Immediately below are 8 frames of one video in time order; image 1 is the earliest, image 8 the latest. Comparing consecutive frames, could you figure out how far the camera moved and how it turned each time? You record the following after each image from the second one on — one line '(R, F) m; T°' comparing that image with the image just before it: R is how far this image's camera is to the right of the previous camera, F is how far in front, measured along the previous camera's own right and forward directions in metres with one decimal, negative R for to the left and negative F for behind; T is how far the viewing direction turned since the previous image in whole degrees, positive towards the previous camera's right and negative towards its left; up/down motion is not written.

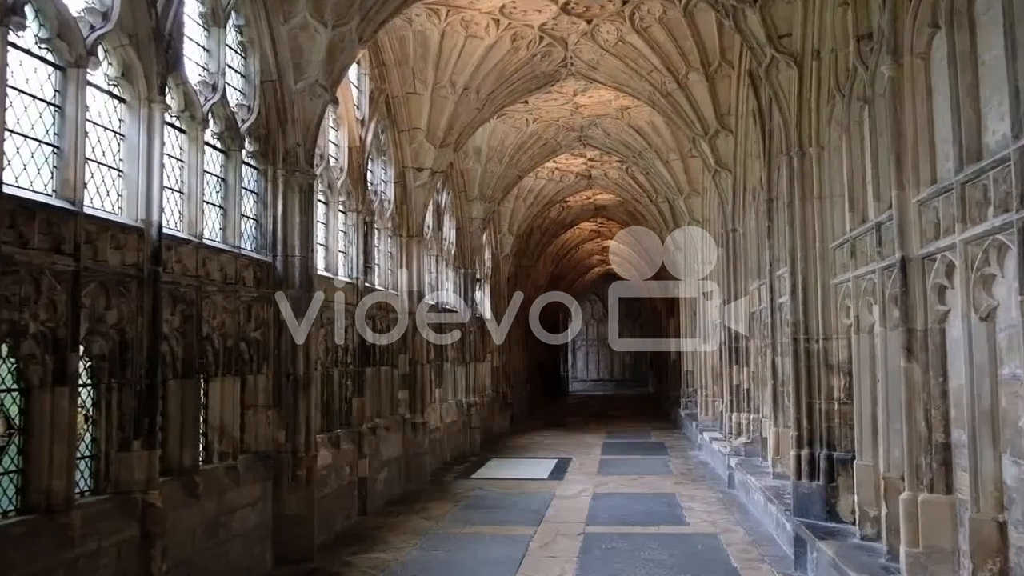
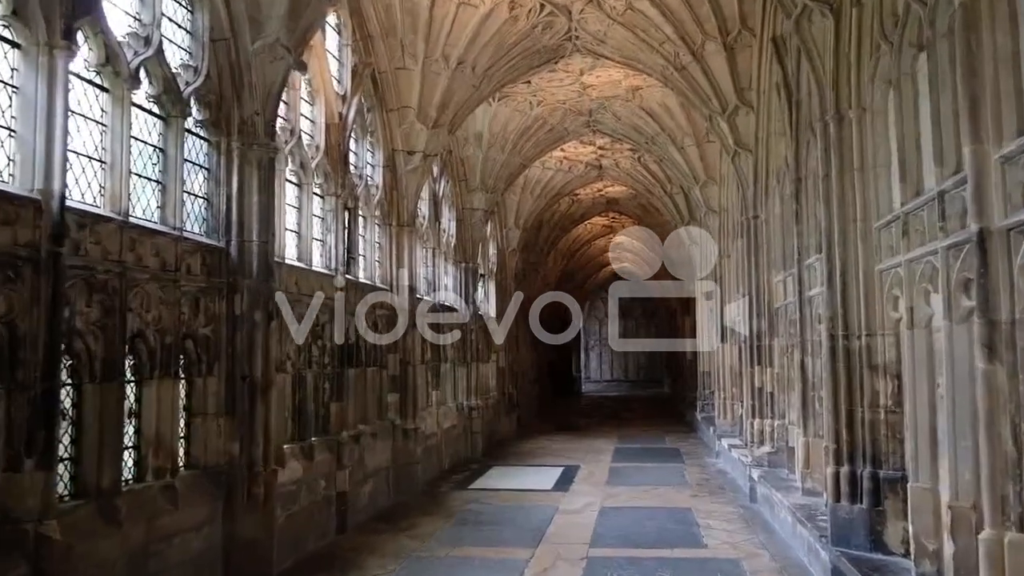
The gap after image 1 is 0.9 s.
(+0.2, +1.0) m; -1°
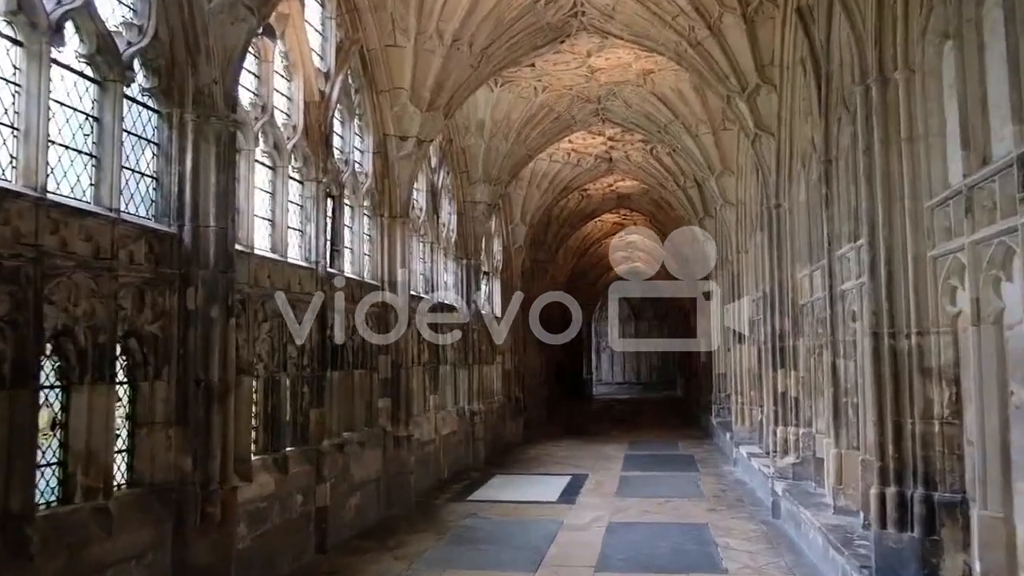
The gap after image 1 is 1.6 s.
(+0.1, +0.8) m; -1°
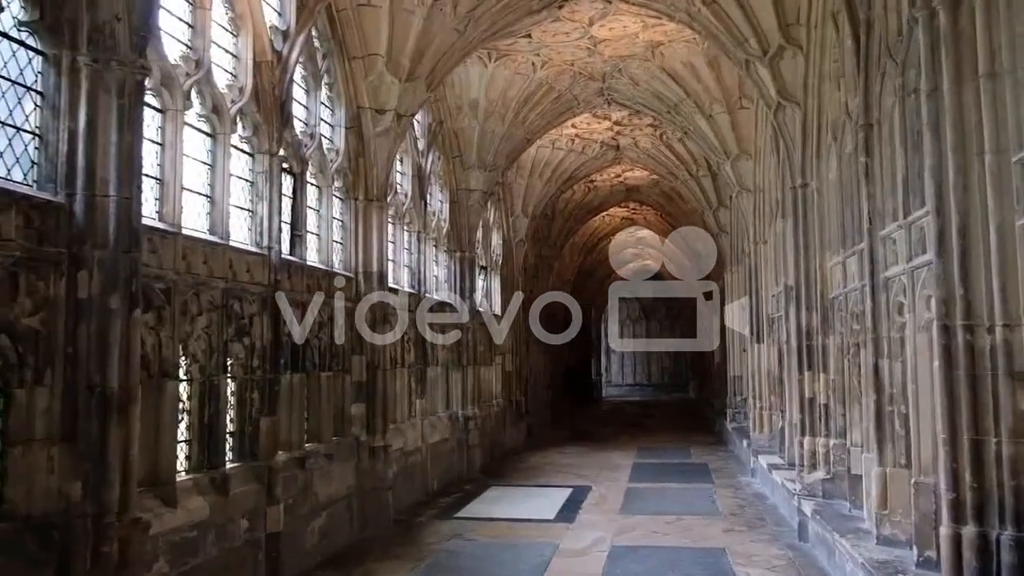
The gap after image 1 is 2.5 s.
(+0.2, +1.1) m; -1°
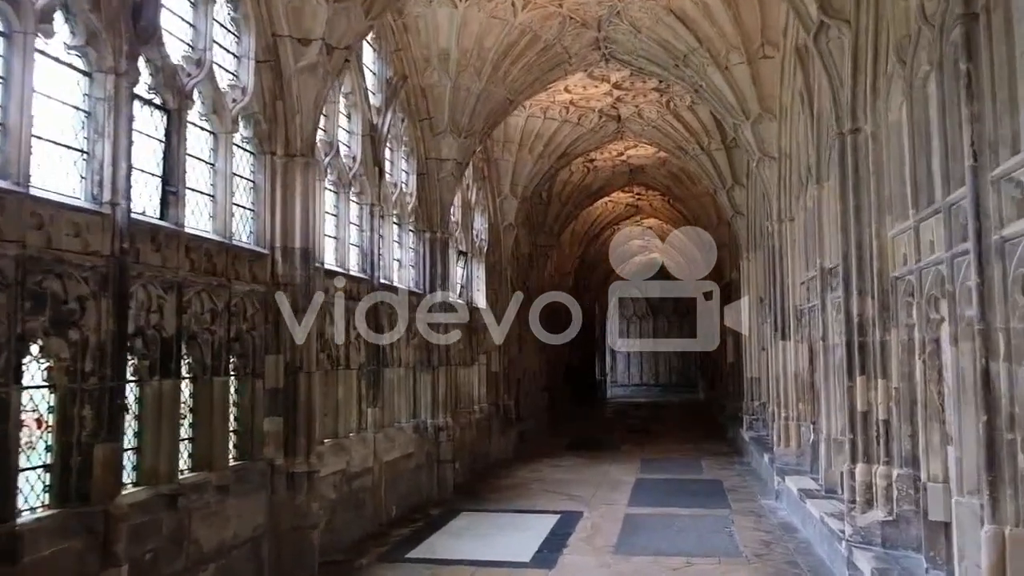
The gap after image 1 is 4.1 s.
(+0.4, +1.9) m; -1°
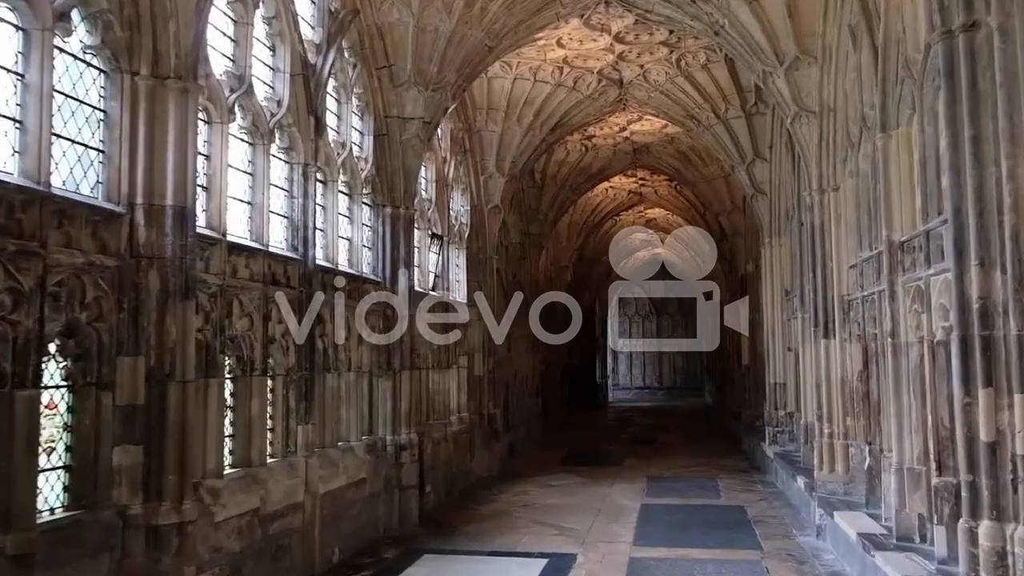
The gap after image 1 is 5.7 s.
(+0.2, +1.9) m; 0°
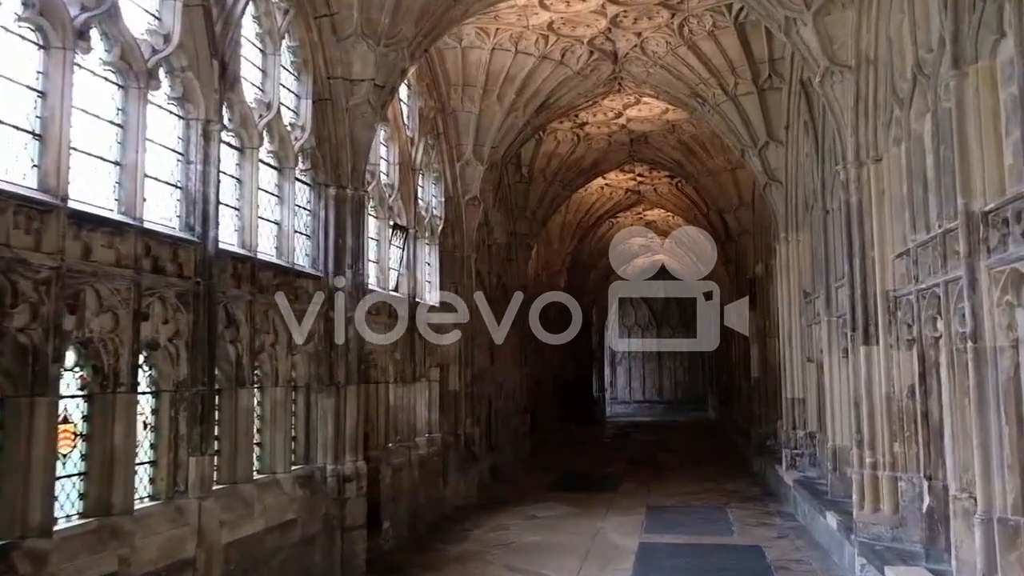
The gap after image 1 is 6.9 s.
(+0.3, +1.5) m; 0°
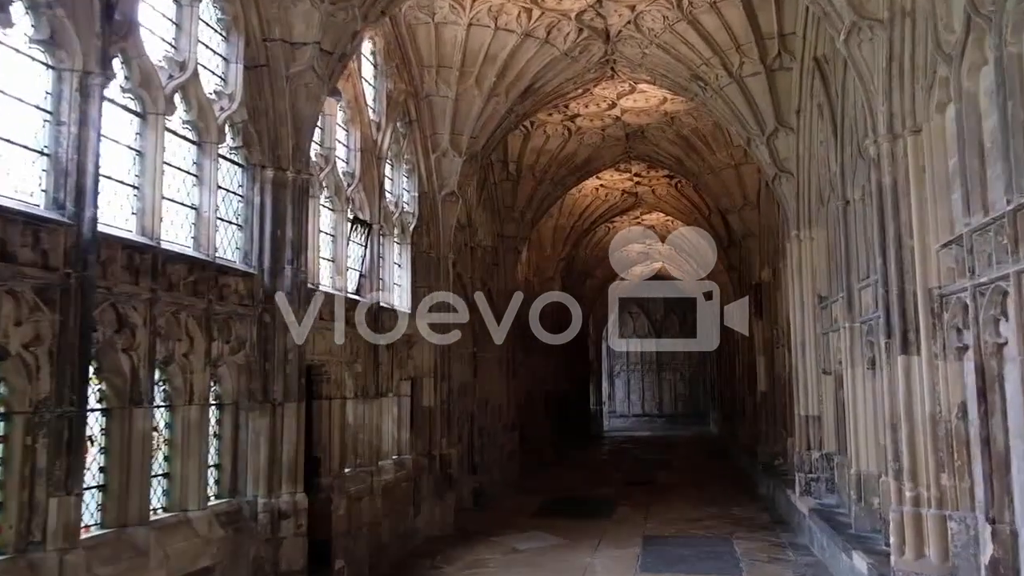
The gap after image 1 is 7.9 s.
(+0.2, +1.1) m; 0°
